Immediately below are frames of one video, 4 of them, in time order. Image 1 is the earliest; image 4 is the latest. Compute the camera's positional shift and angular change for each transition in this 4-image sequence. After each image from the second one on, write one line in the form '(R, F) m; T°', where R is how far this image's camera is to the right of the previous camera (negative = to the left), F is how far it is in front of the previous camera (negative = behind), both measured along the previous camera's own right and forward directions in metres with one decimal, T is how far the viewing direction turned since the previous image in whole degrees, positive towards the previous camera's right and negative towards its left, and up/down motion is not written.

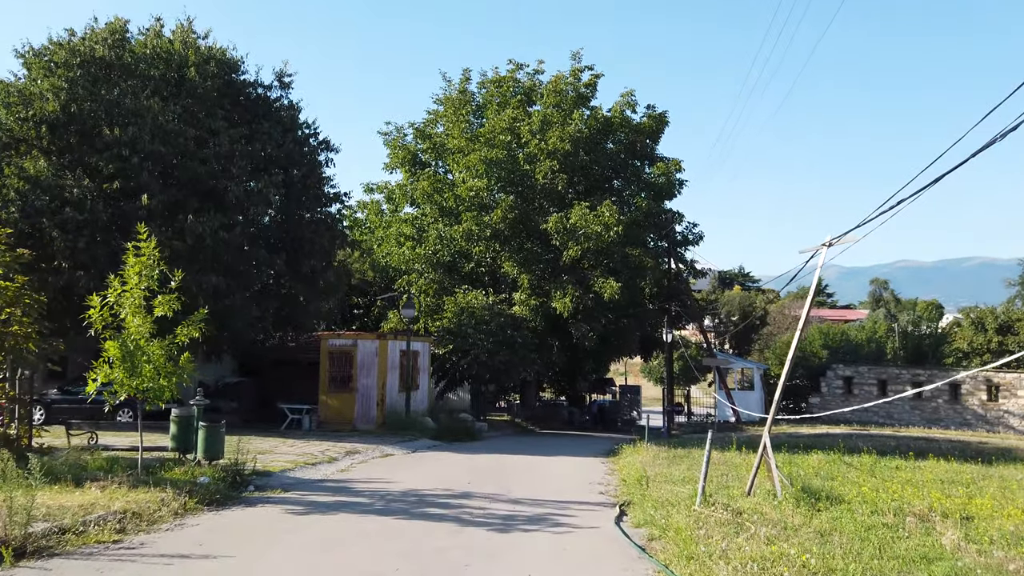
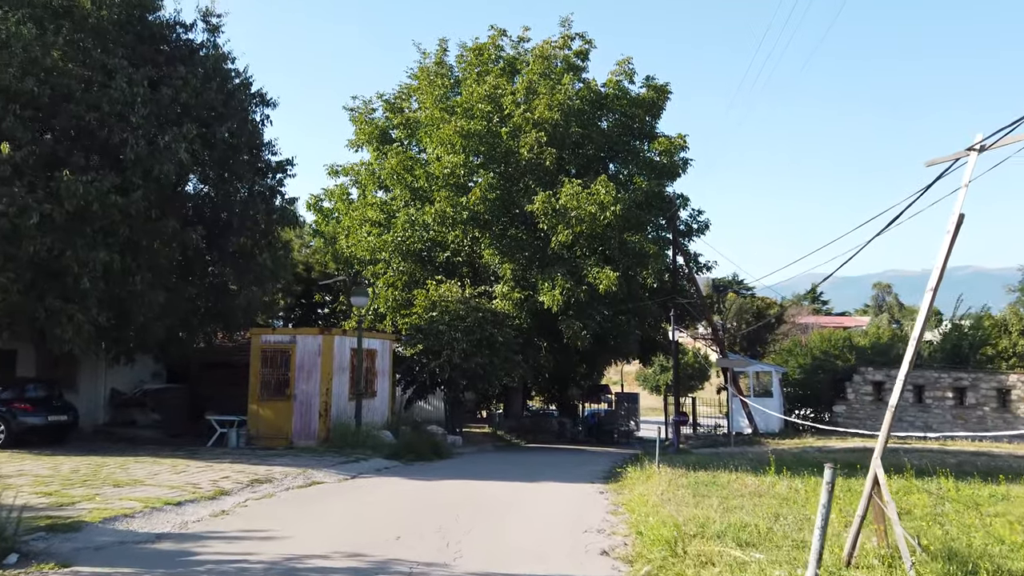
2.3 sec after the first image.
(+0.4, +4.0) m; +1°
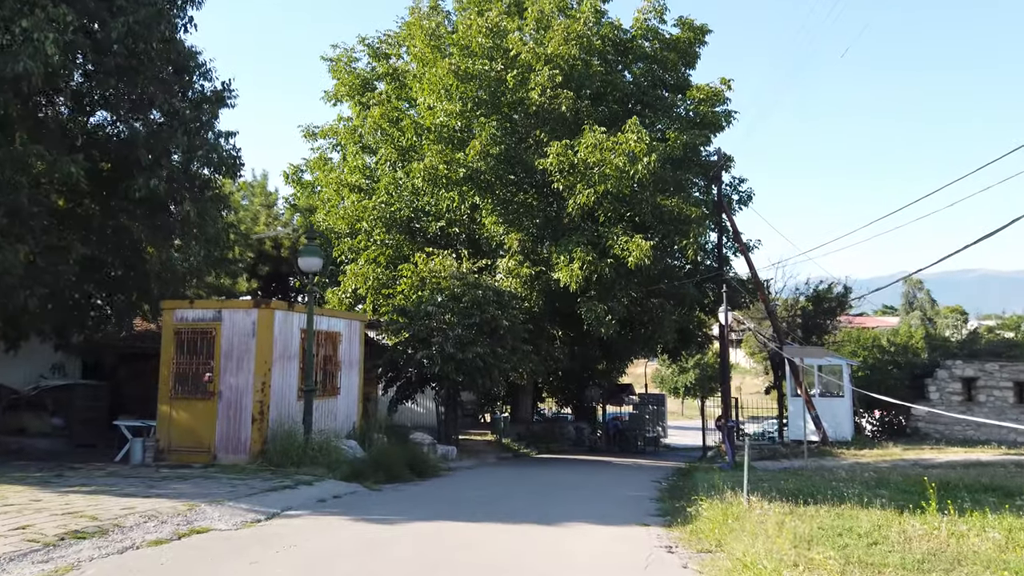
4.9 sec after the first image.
(0.0, +4.8) m; -1°
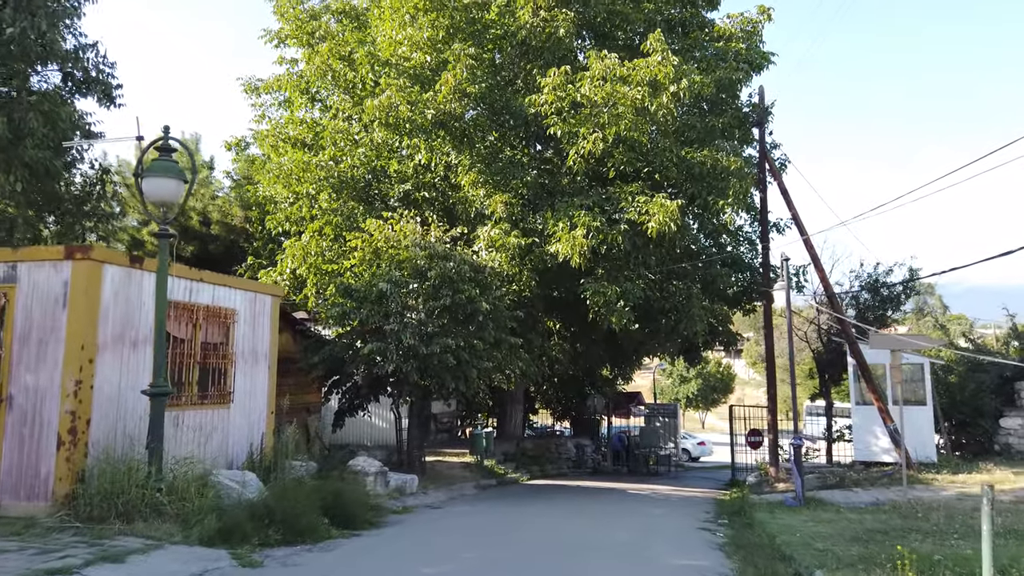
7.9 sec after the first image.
(+0.2, +4.8) m; +1°
